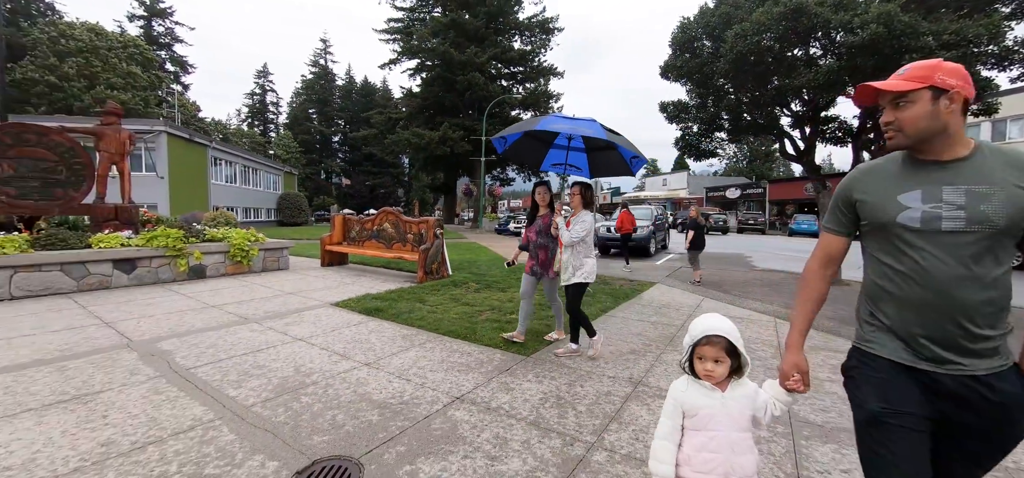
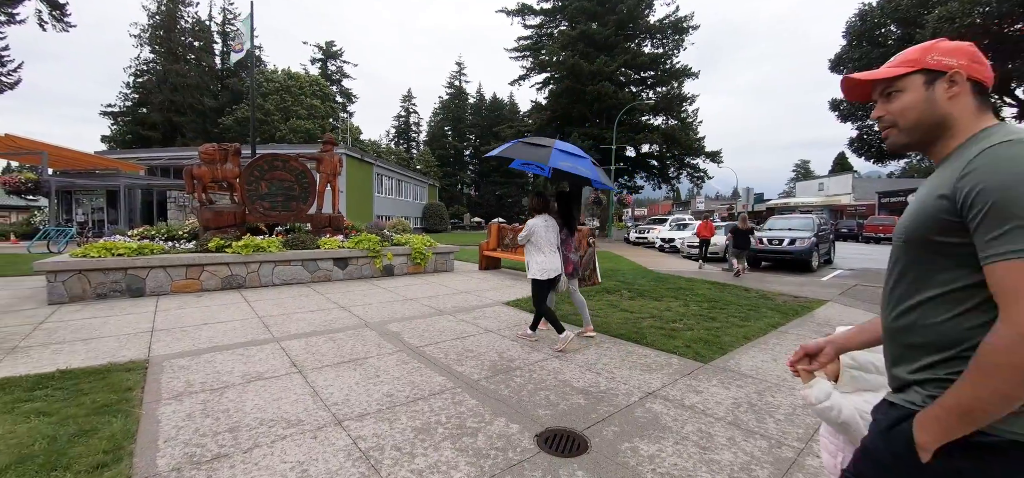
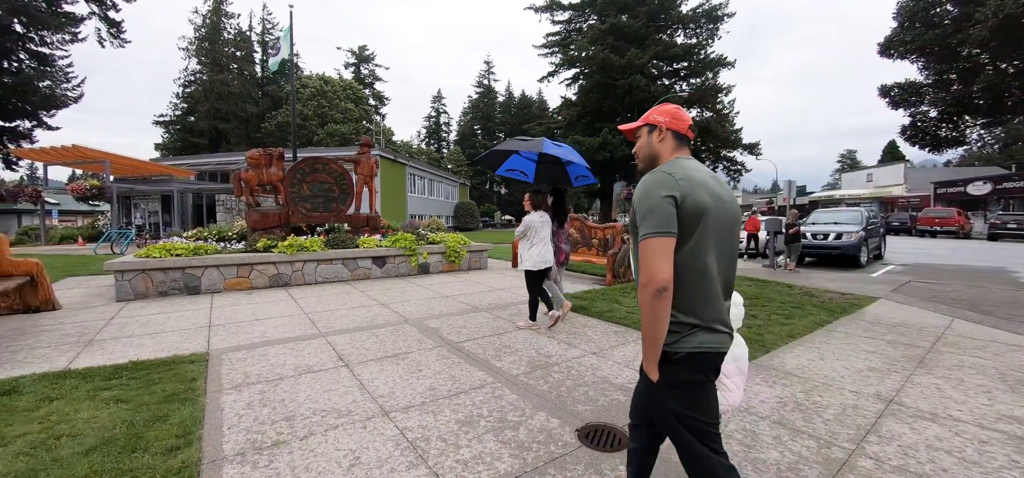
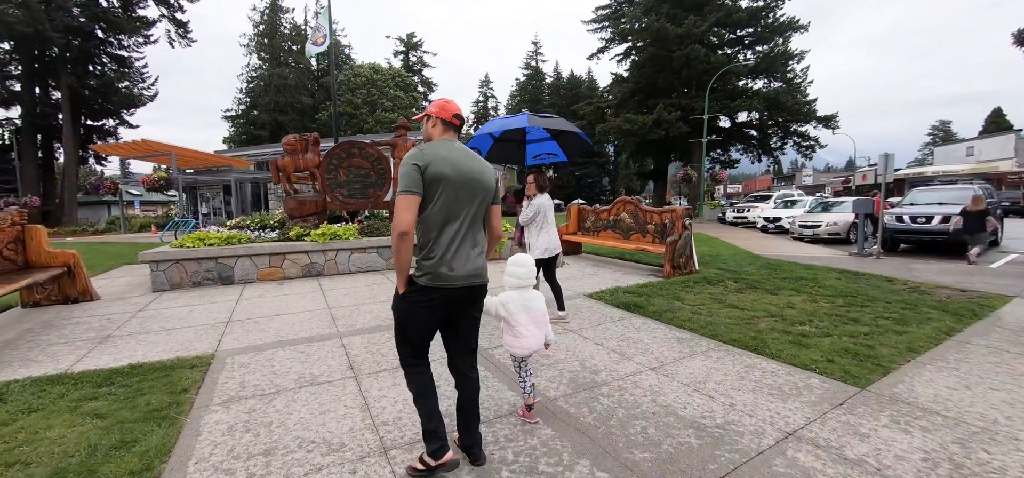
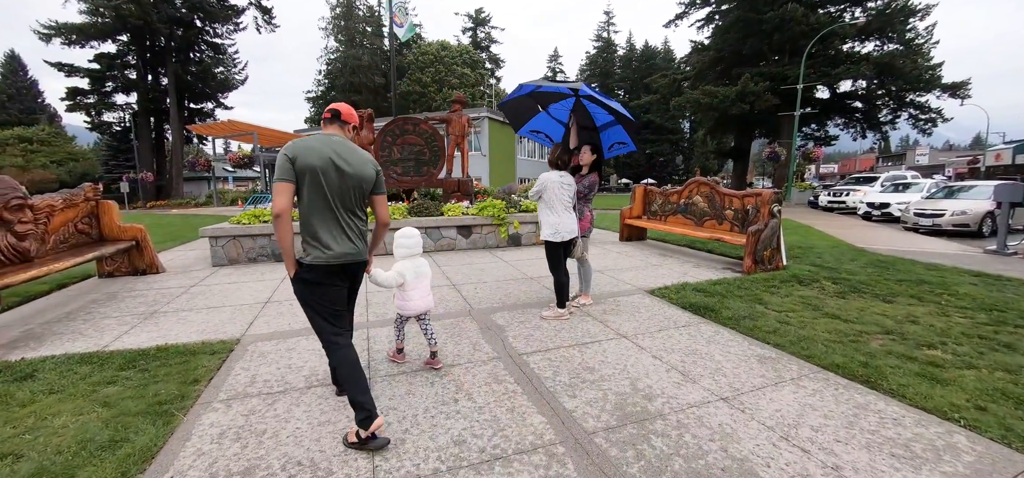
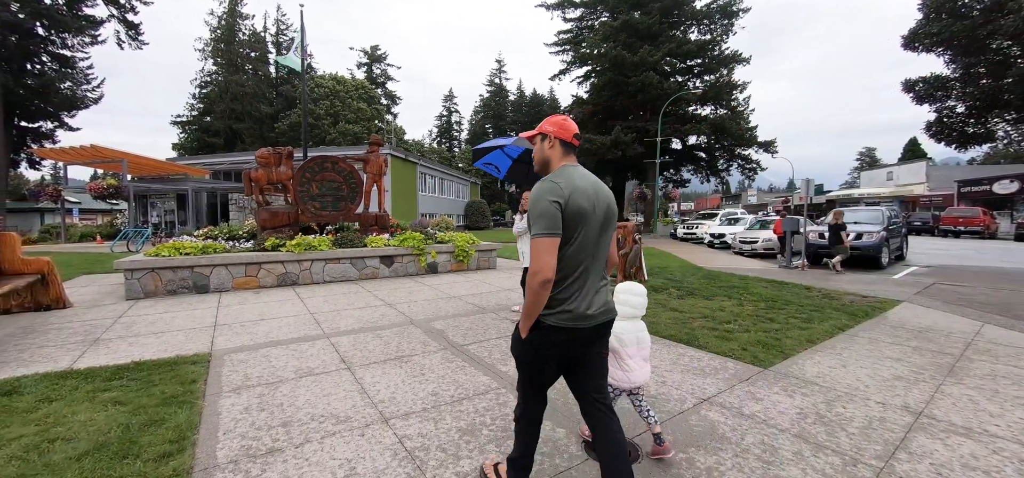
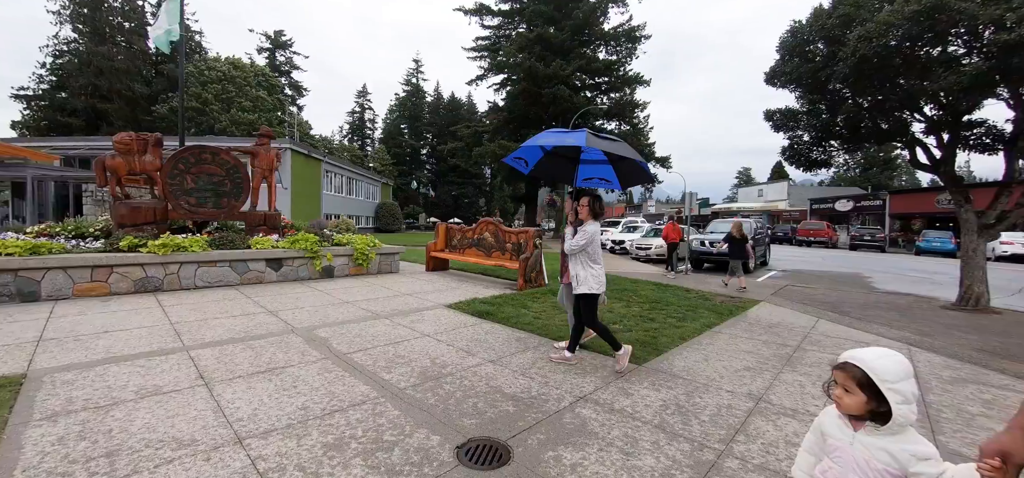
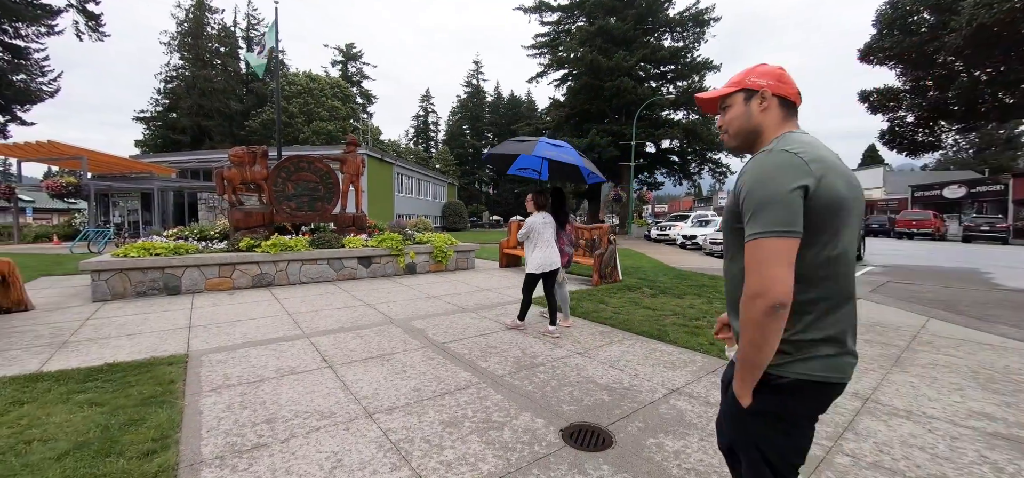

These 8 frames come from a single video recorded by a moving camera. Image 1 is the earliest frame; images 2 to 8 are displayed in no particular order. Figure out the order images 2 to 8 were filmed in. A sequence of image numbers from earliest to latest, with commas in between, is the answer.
7, 2, 8, 3, 6, 4, 5
